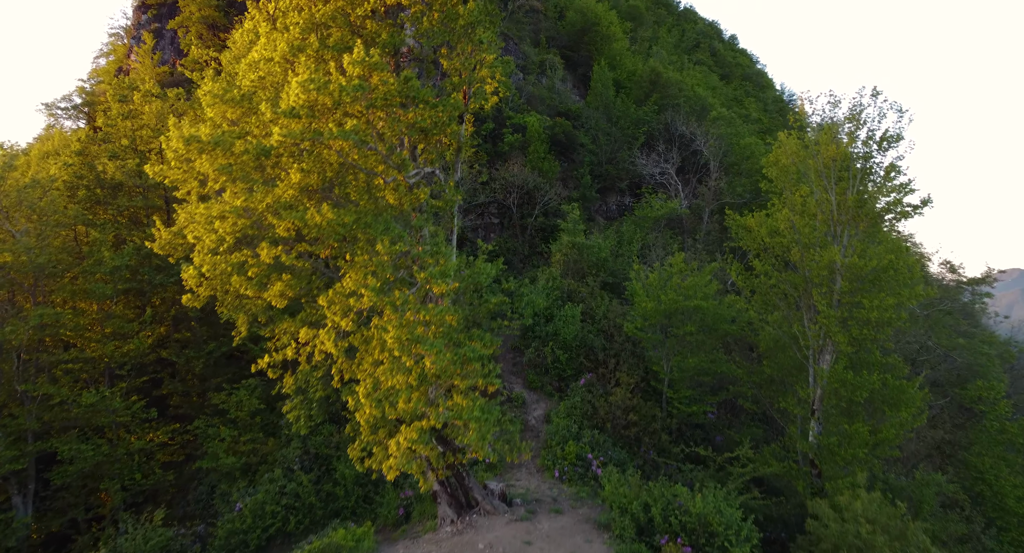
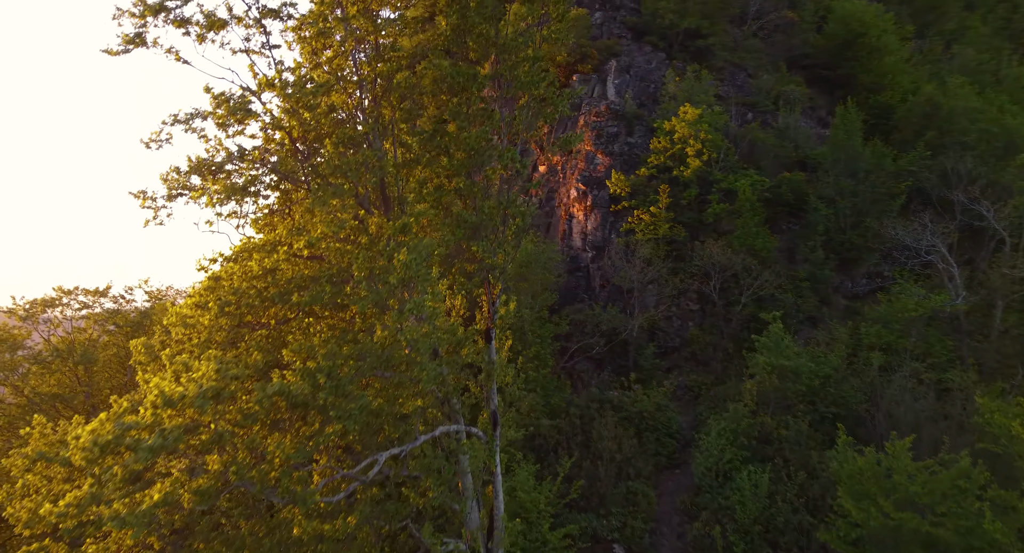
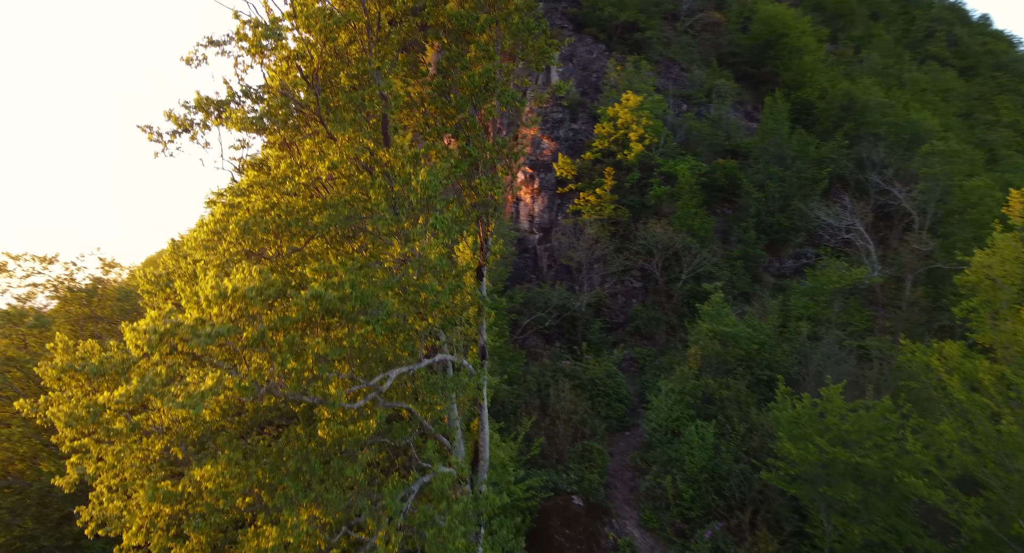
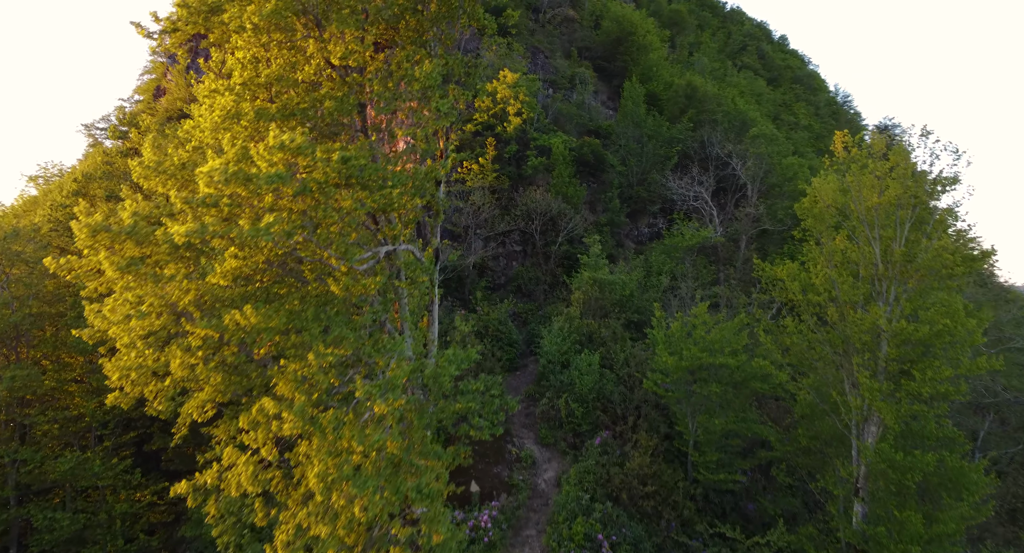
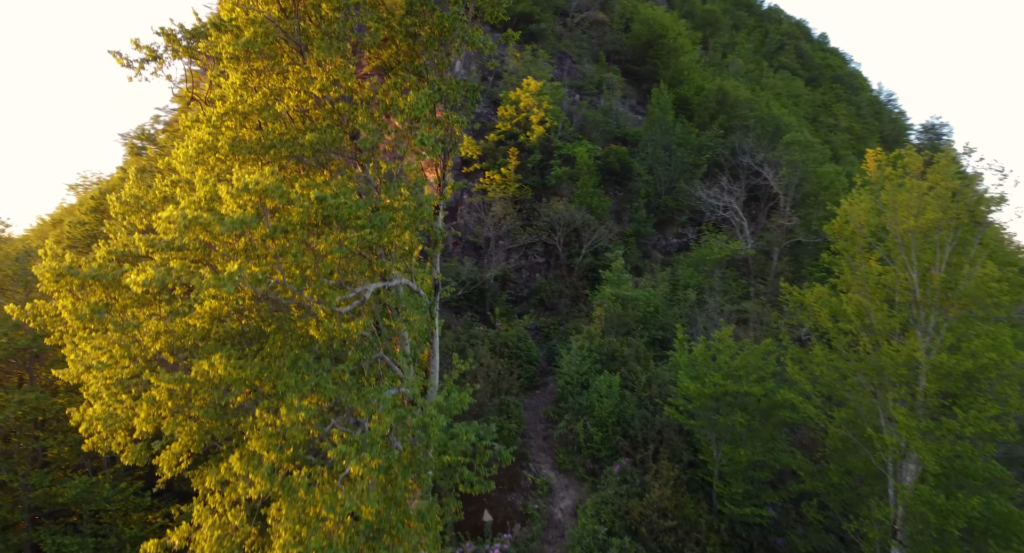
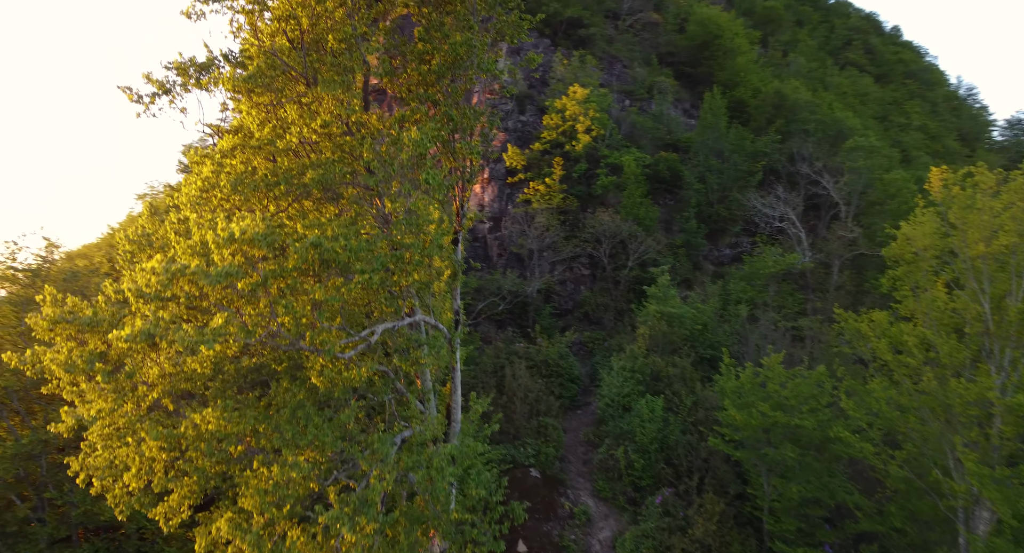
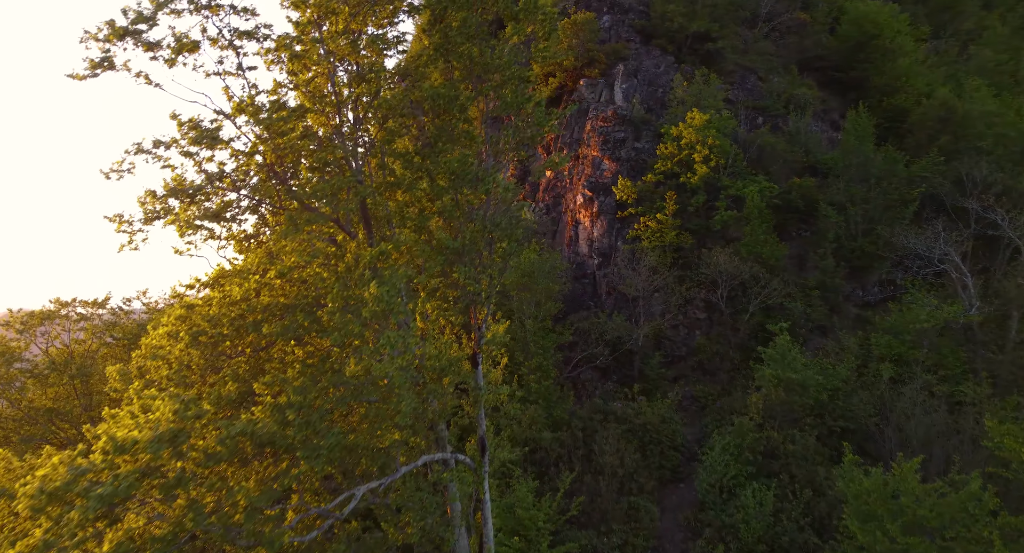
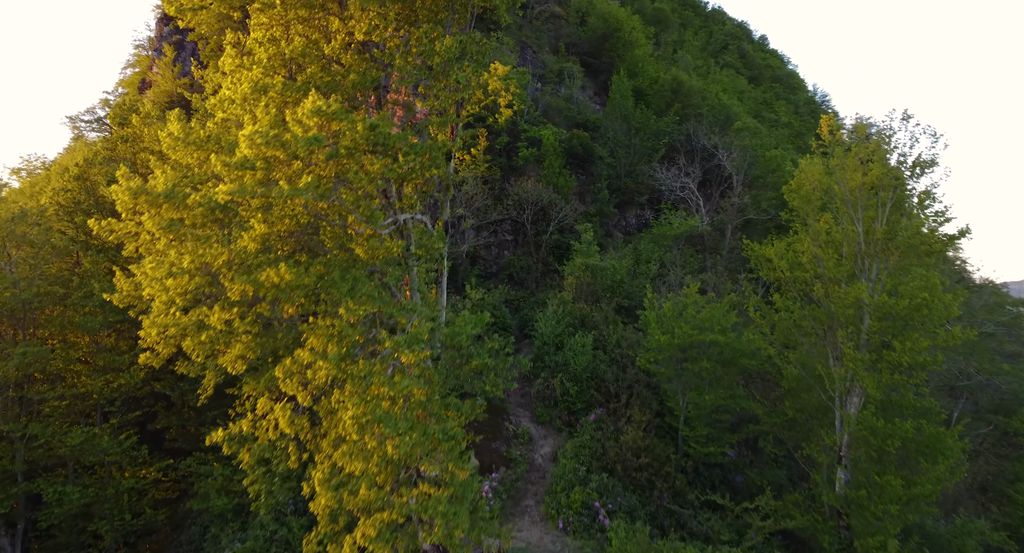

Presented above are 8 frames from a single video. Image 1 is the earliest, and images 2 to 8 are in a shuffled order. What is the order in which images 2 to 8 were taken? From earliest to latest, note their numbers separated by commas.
8, 4, 5, 6, 3, 2, 7
